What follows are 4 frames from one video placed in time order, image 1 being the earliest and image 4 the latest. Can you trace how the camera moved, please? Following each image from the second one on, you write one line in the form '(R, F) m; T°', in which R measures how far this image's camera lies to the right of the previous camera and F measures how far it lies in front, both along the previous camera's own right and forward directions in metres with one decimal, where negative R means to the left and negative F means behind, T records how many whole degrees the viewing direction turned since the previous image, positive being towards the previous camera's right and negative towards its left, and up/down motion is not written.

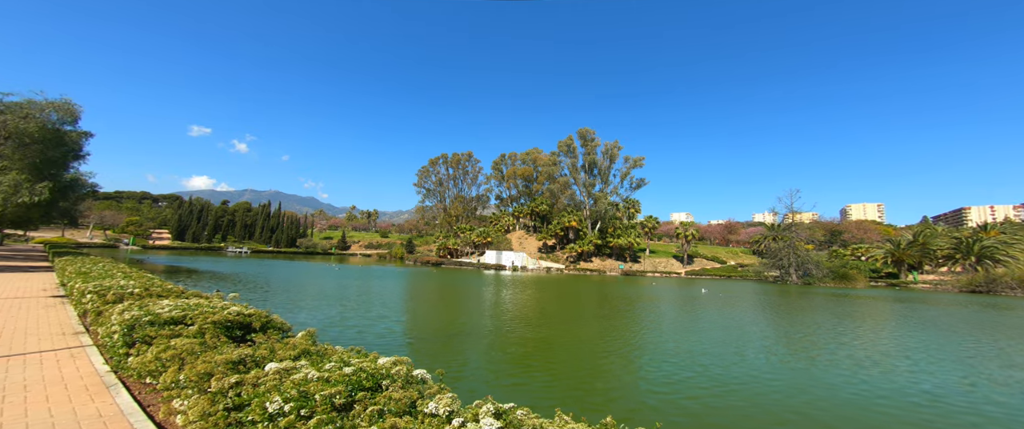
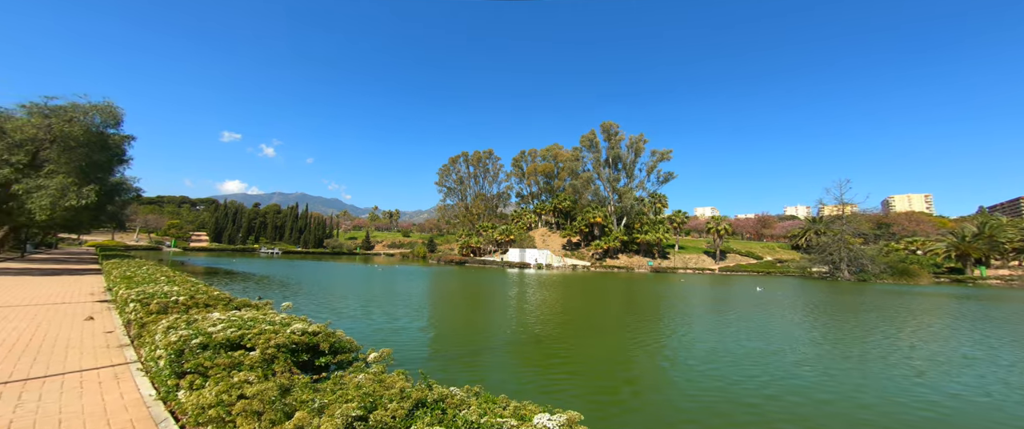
(-0.7, +0.7) m; -3°
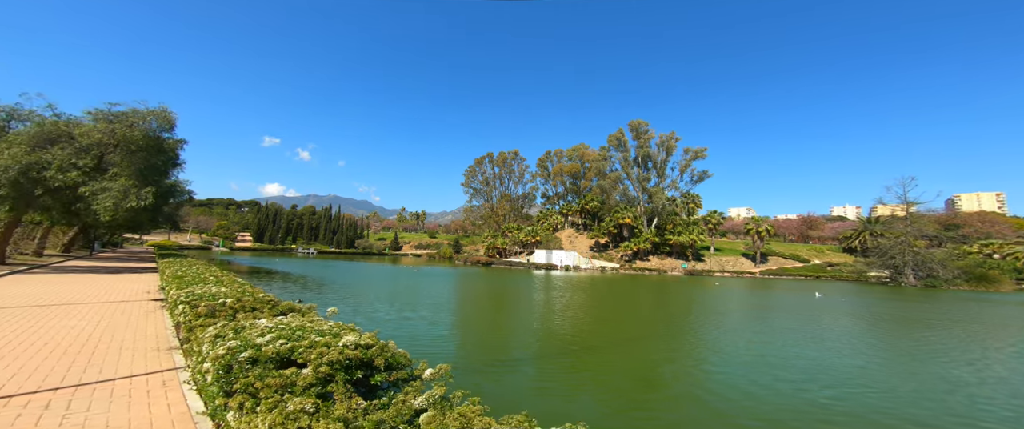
(-0.3, +0.4) m; -4°
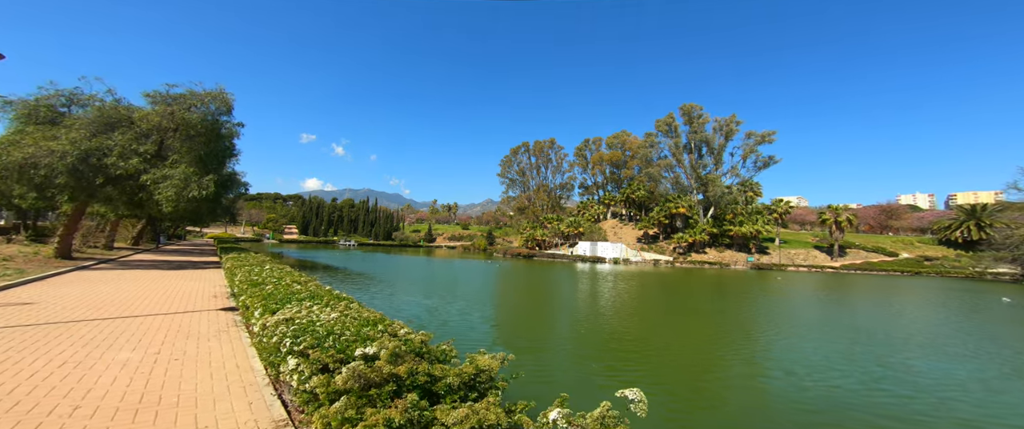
(-2.4, +2.3) m; -5°
